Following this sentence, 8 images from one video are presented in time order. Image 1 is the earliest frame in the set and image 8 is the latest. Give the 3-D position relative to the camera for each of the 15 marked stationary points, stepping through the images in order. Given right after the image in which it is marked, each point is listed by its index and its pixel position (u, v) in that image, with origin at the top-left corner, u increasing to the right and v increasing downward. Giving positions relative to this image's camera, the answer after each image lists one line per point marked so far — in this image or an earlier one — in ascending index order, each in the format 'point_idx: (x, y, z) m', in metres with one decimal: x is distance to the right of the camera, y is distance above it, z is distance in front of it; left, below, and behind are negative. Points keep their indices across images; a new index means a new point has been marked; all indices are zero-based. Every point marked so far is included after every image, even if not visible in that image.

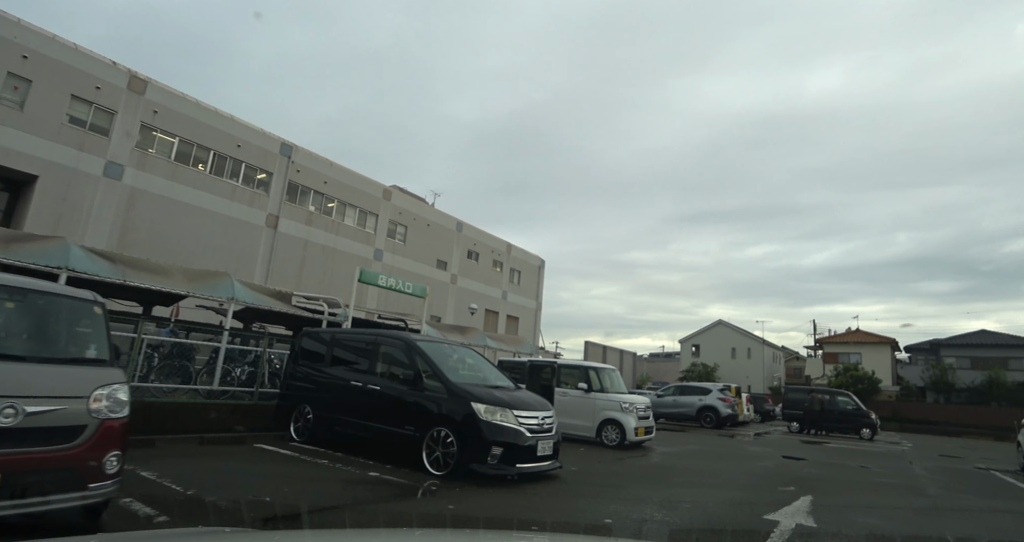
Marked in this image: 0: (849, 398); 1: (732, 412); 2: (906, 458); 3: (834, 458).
0: (+11.4, -4.3, +20.0) m
1: (+6.7, -4.3, +18.1) m
2: (+8.6, -4.1, +12.9) m
3: (+6.9, -4.0, +12.7) m
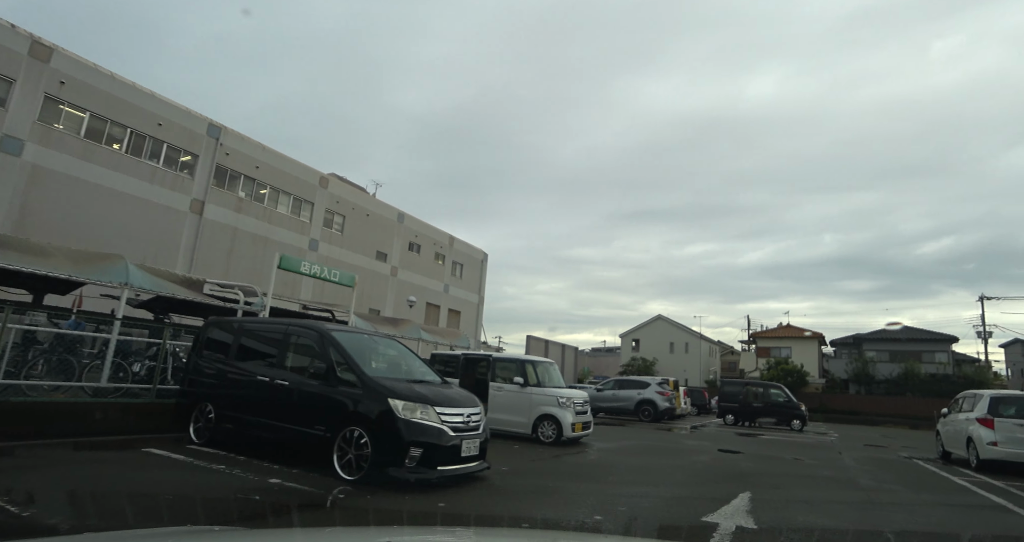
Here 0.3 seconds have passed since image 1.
0: (+9.3, -4.2, +20.5) m
1: (+4.8, -4.1, +18.2) m
2: (+7.2, -4.0, +13.2) m
3: (+5.5, -3.9, +12.8) m
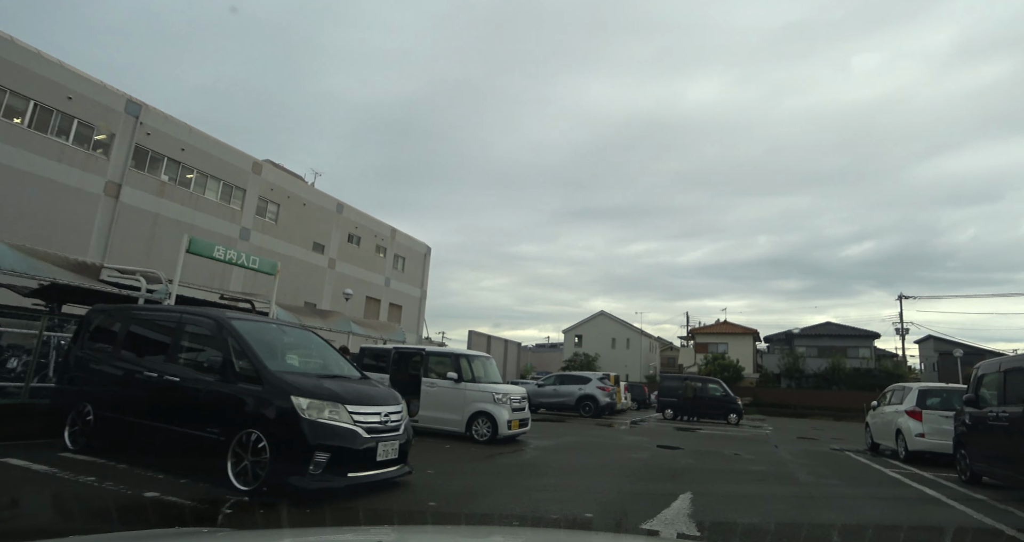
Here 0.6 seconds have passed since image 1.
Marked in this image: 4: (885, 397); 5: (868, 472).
0: (+7.2, -4.0, +20.7) m
1: (+3.0, -4.0, +18.1) m
2: (+5.8, -3.9, +13.3) m
3: (+4.2, -3.8, +12.8) m
4: (+7.1, -2.4, +11.2) m
5: (+5.7, -3.2, +9.3) m
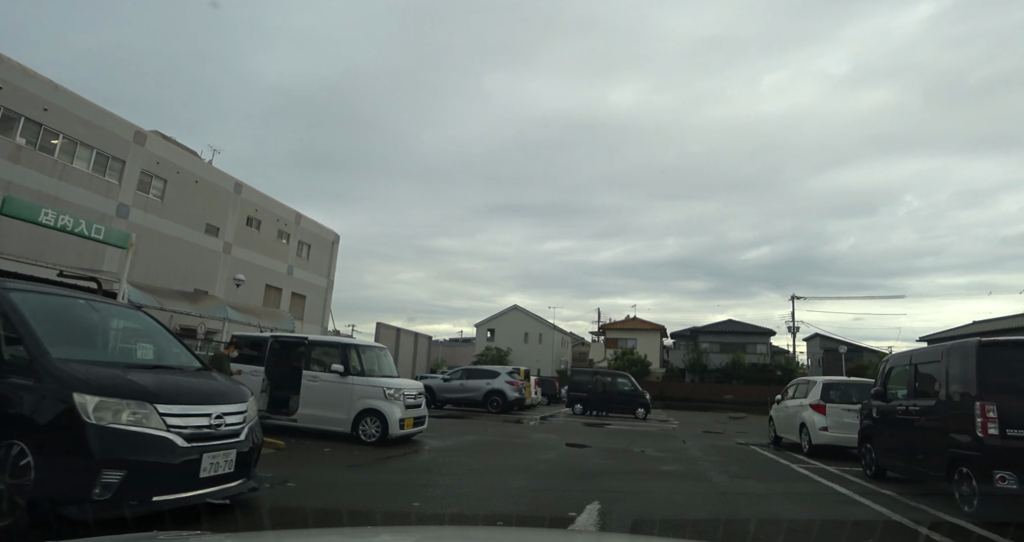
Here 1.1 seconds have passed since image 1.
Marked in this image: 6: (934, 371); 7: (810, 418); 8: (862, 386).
0: (+4.0, -3.8, +20.7) m
1: (+0.2, -3.7, +17.4) m
2: (+3.6, -3.7, +13.1) m
3: (+2.1, -3.6, +12.4) m
4: (+5.2, -2.2, +11.2) m
5: (+4.1, -3.1, +9.2) m
6: (+4.3, -1.0, +6.1) m
7: (+4.8, -2.3, +9.5) m
8: (+5.6, -1.8, +9.4) m
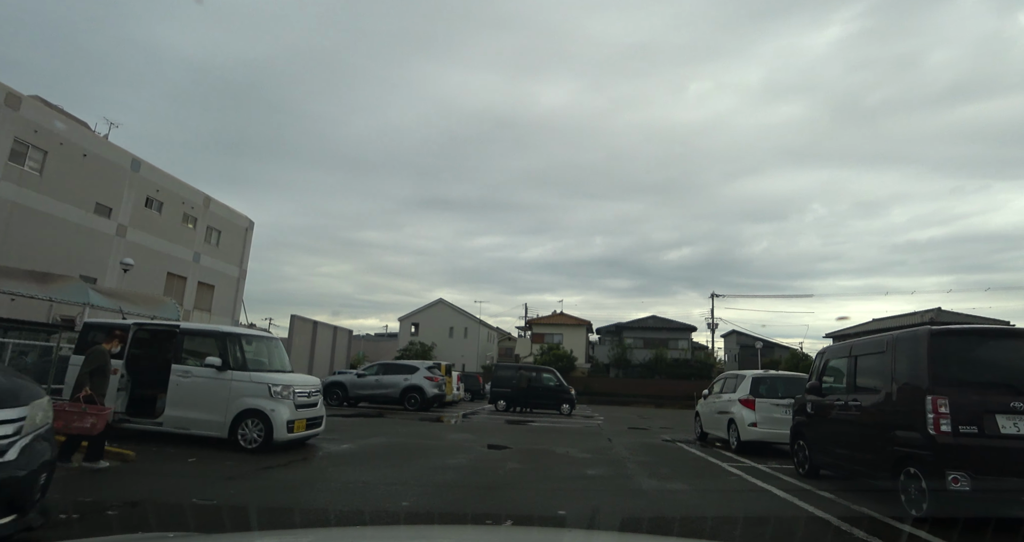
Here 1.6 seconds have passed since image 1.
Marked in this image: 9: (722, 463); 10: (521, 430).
0: (+1.4, -3.5, +20.1) m
1: (-2.0, -3.4, +16.5) m
2: (+1.9, -3.5, +12.6) m
3: (+0.5, -3.3, +11.7) m
4: (+3.7, -2.1, +10.8) m
5: (+2.8, -2.9, +8.7) m
6: (+3.5, -0.9, +5.6) m
7: (+3.5, -2.2, +9.1) m
8: (+4.3, -1.7, +9.1) m
9: (+3.2, -2.9, +8.9) m
10: (+0.2, -3.6, +13.3) m
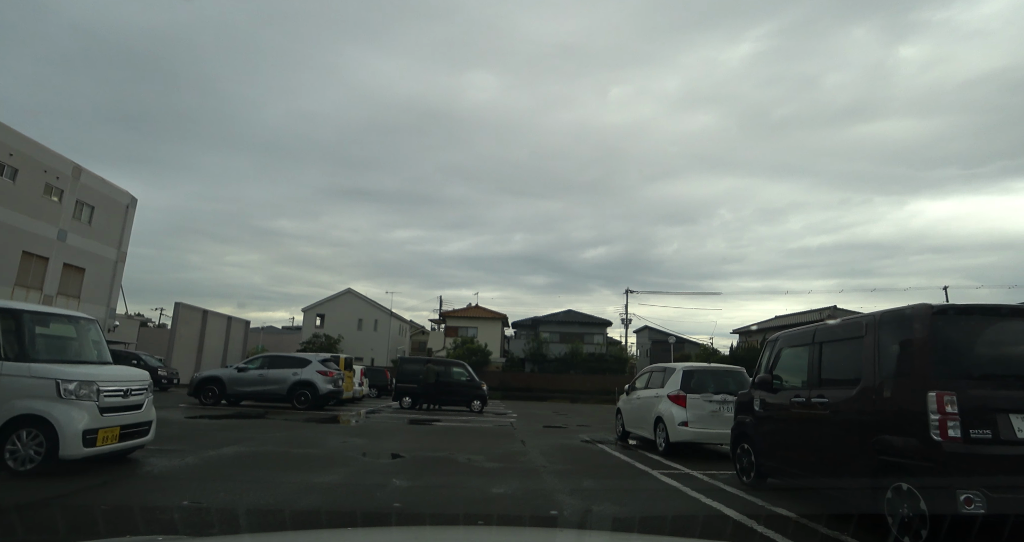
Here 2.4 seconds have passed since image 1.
0: (-1.5, -3.1, +18.7) m
1: (-4.4, -2.9, +14.6) m
2: (0.0, -3.1, +11.3) m
3: (-1.2, -3.0, +10.2) m
4: (+2.1, -1.8, +9.8) m
5: (+1.5, -2.6, +7.6) m
6: (+2.6, -0.6, +4.6) m
7: (+2.1, -1.9, +8.0) m
8: (+2.9, -1.4, +8.2) m
9: (+1.8, -2.6, +7.8) m
10: (-1.7, -3.2, +11.8) m
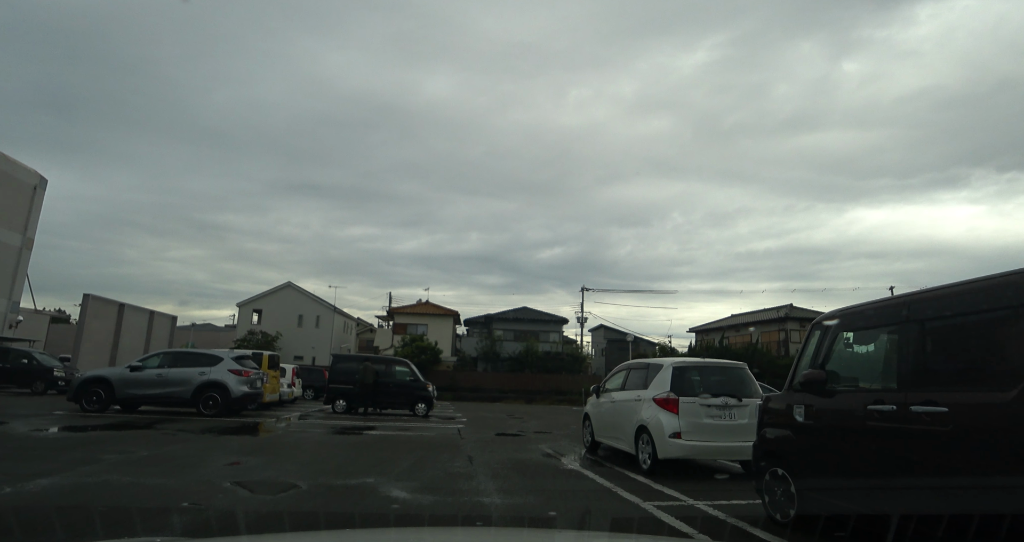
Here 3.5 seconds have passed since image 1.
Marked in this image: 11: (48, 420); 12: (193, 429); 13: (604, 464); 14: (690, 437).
0: (-2.9, -2.7, +16.7) m
1: (-5.5, -2.5, +12.4) m
2: (-0.8, -2.8, +9.5) m
3: (-2.0, -2.6, +8.3) m
4: (+1.4, -1.5, +8.2) m
5: (+0.9, -2.3, +5.9) m
6: (+2.3, -0.3, +3.0) m
7: (+1.5, -1.6, +6.4) m
8: (+2.3, -1.1, +6.6) m
9: (+1.2, -2.3, +6.1) m
10: (-2.6, -2.8, +9.9) m
11: (-9.2, -2.9, +11.7) m
12: (-5.8, -2.8, +10.7) m
13: (+1.2, -2.5, +7.9) m
14: (+1.8, -1.7, +6.1) m
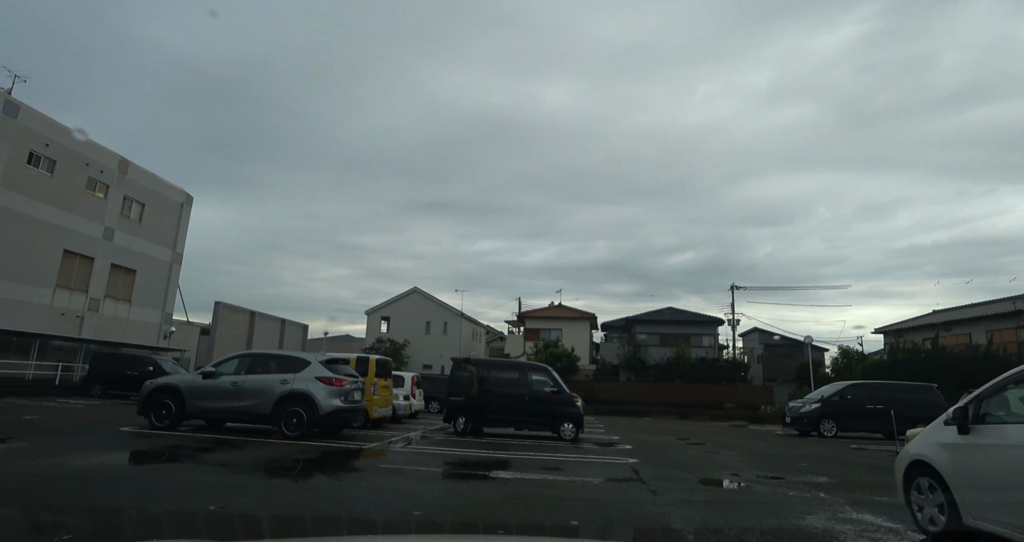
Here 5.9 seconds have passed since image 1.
0: (+0.8, -2.3, +13.1) m
1: (-2.6, -2.1, +9.4) m
2: (+1.3, -2.2, +5.6) m
3: (-0.1, -2.0, +4.7) m
4: (+3.1, -0.8, +3.8) m
5: (+2.2, -1.6, +1.7) m
6: (+2.9, +0.5, -1.4) m
7: (+2.9, -0.9, +2.1) m
8: (+3.7, -0.3, +2.1) m
9: (+2.6, -1.6, +1.9) m
10: (-0.4, -2.3, +6.3) m
11: (-6.4, -2.7, +9.5) m
12: (-3.3, -2.4, +7.9) m
13: (+2.9, -1.8, +3.7) m
14: (+3.1, -0.9, +1.7) m
